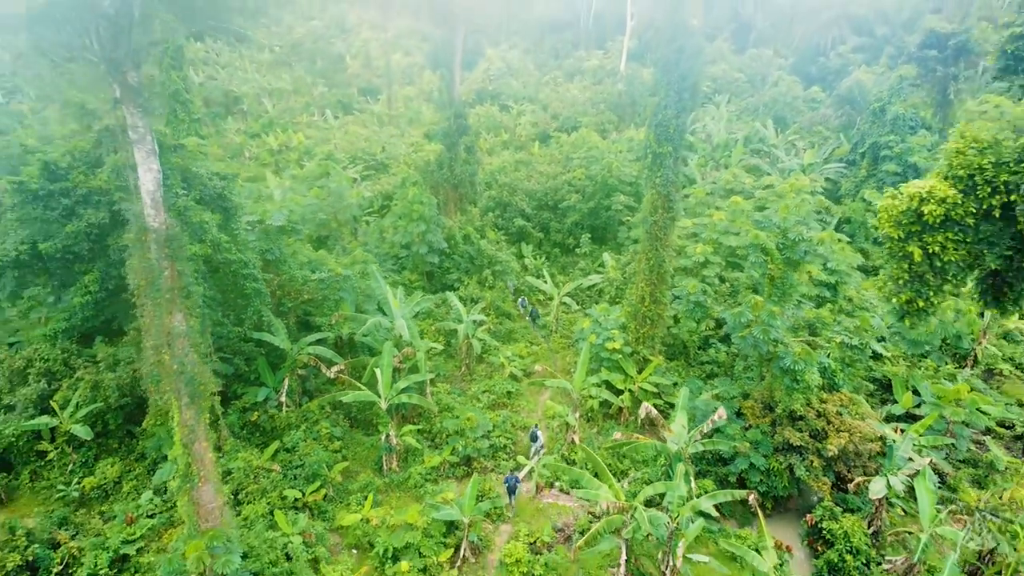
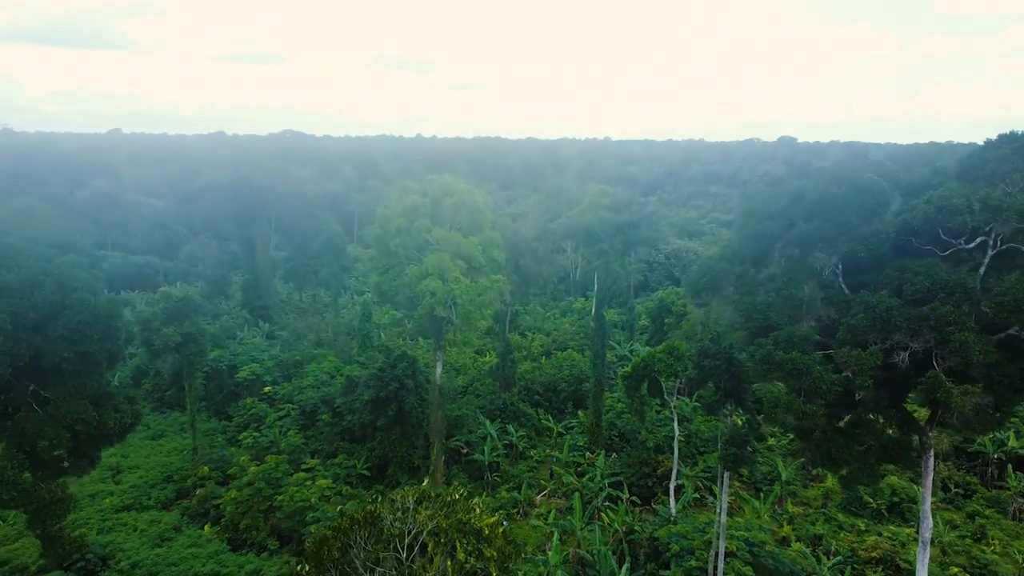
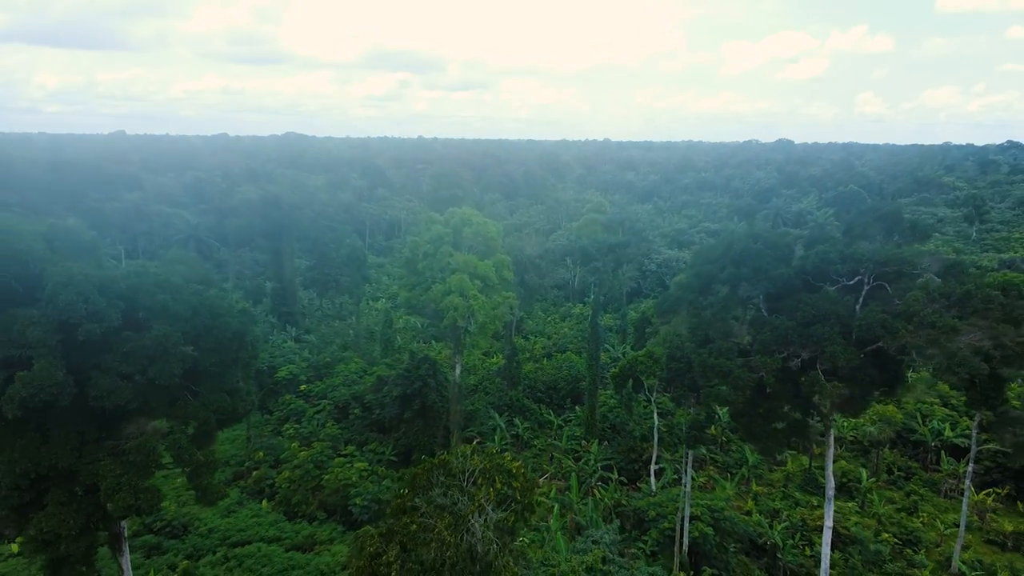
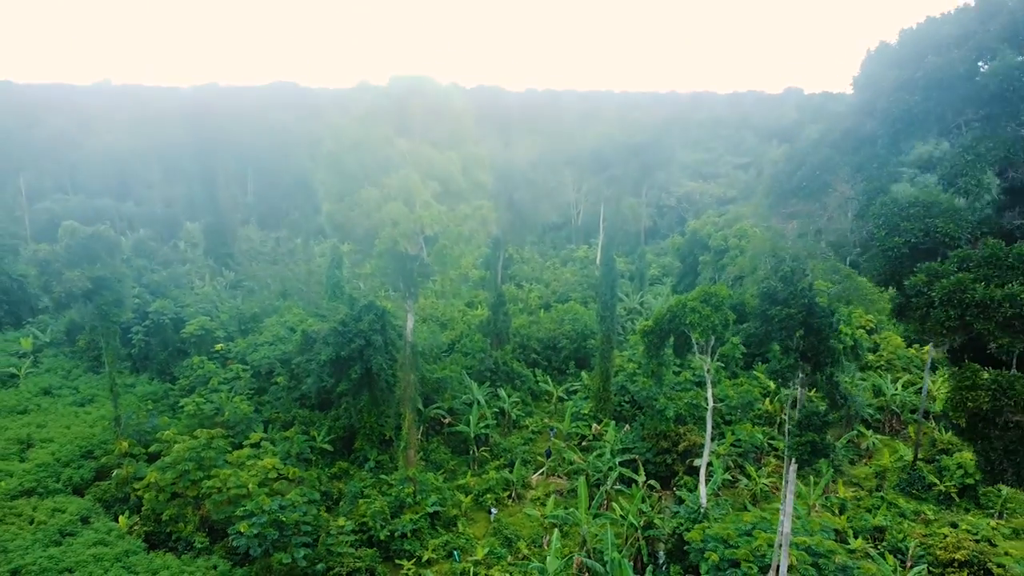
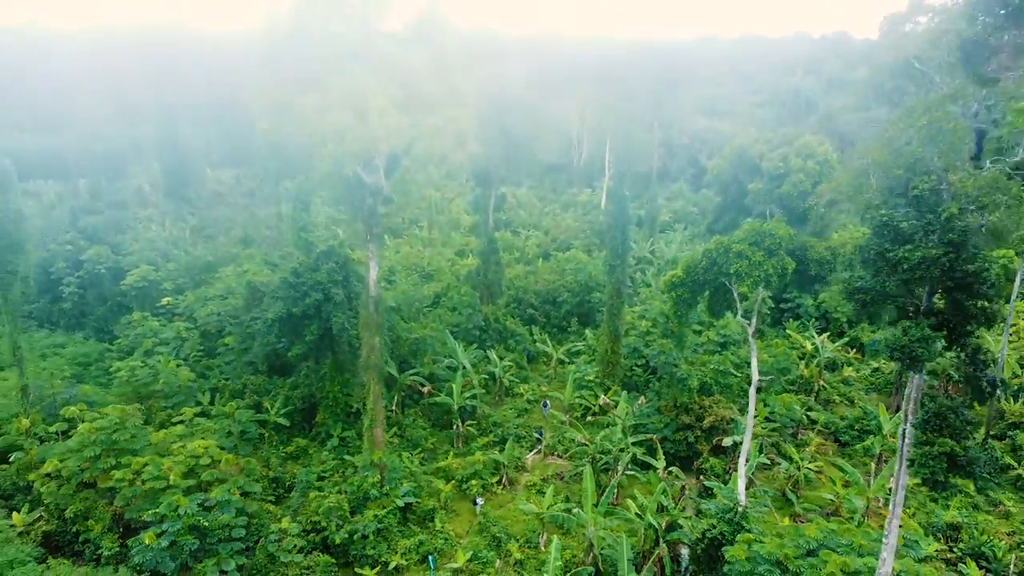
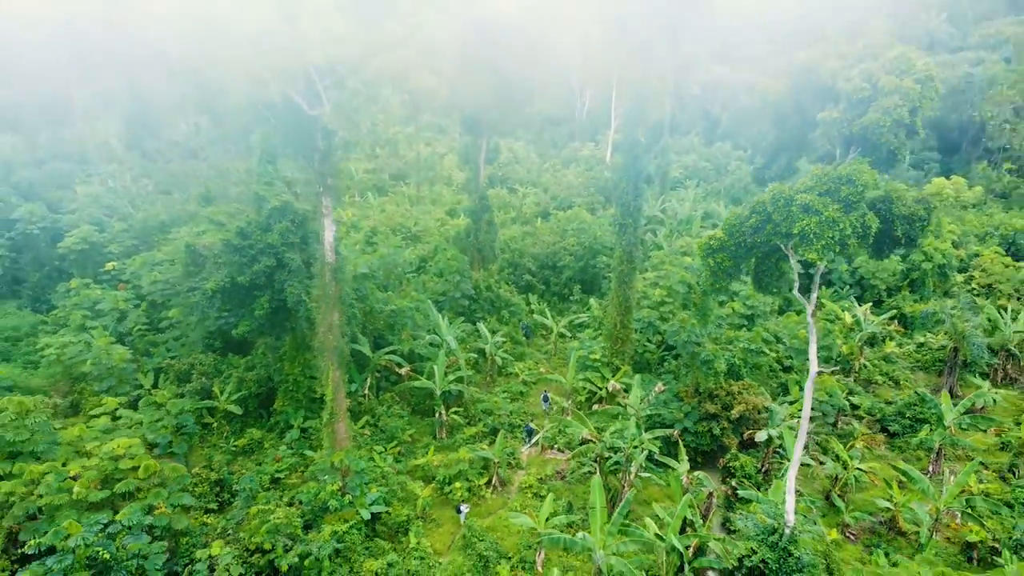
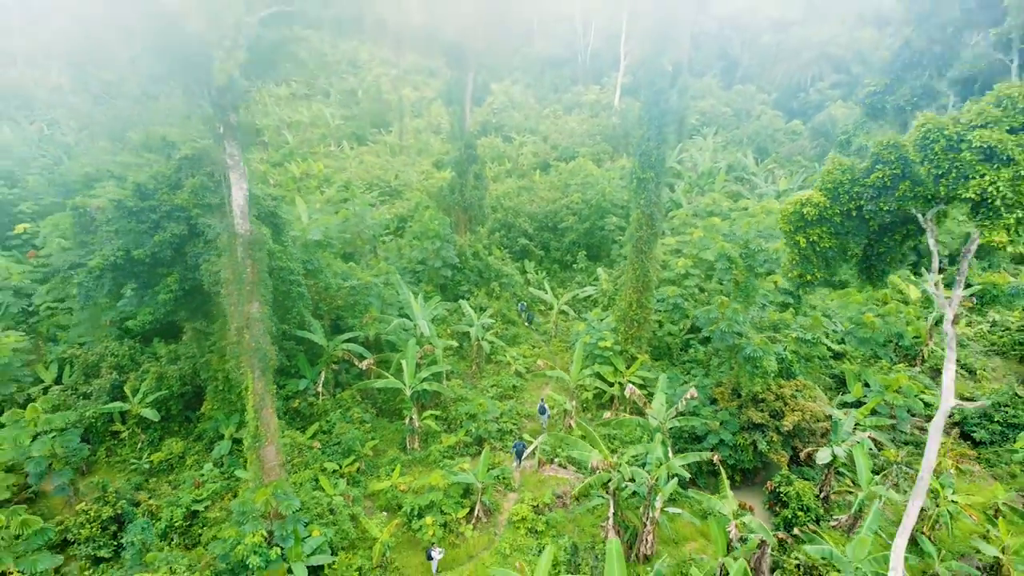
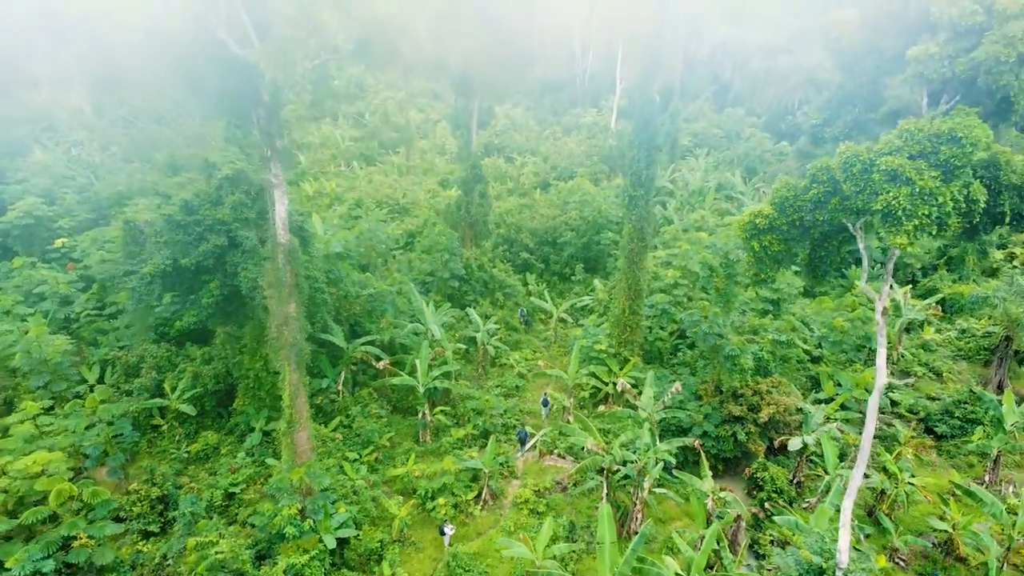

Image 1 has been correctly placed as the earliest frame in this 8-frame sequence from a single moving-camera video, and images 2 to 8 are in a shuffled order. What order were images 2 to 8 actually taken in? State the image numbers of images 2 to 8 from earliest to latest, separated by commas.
7, 8, 6, 5, 4, 2, 3
